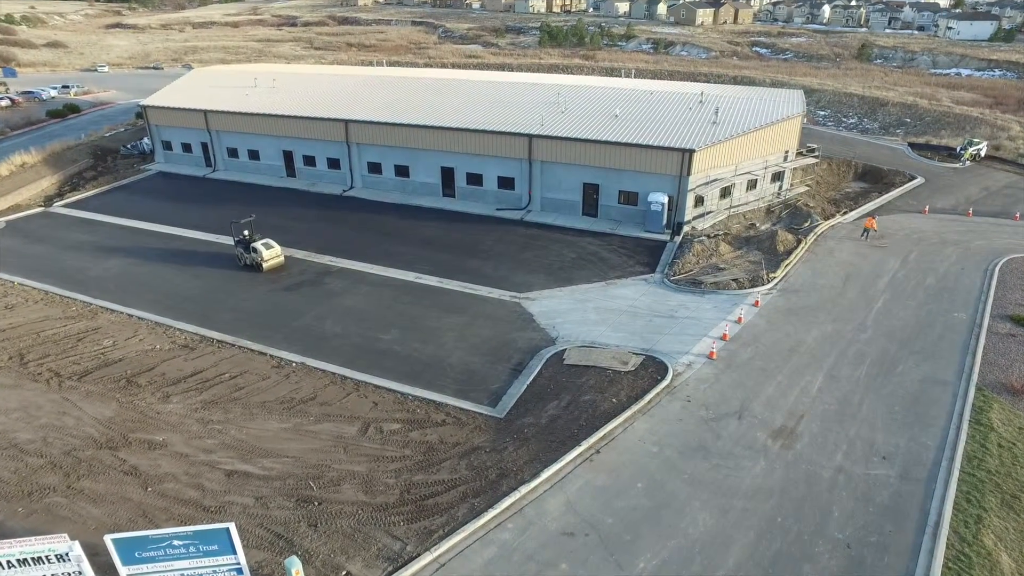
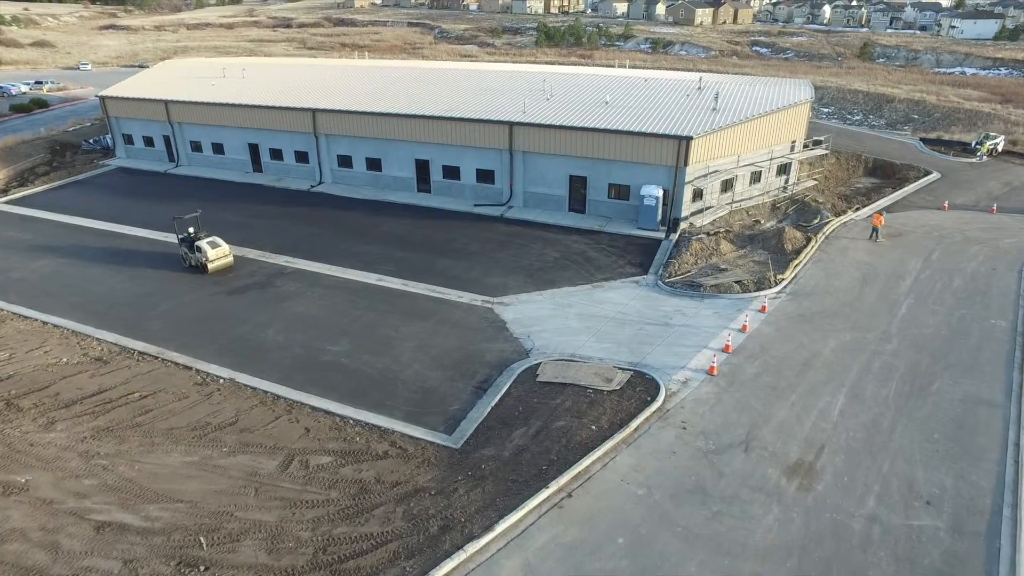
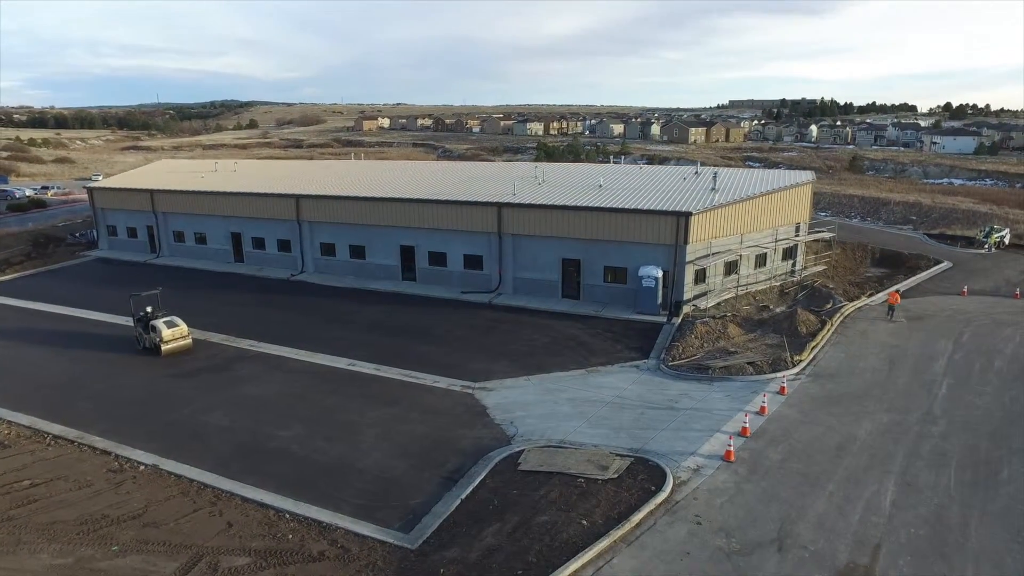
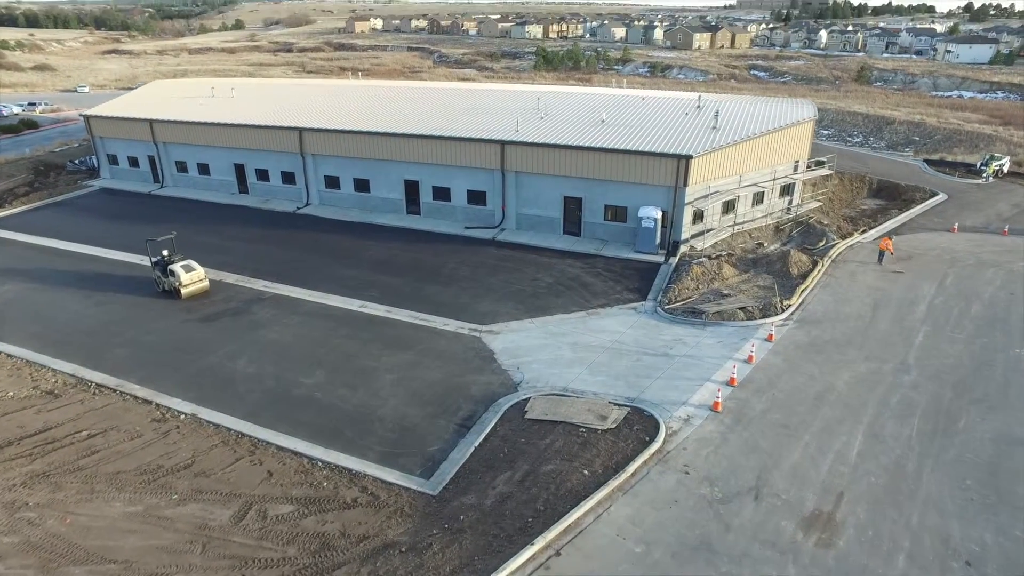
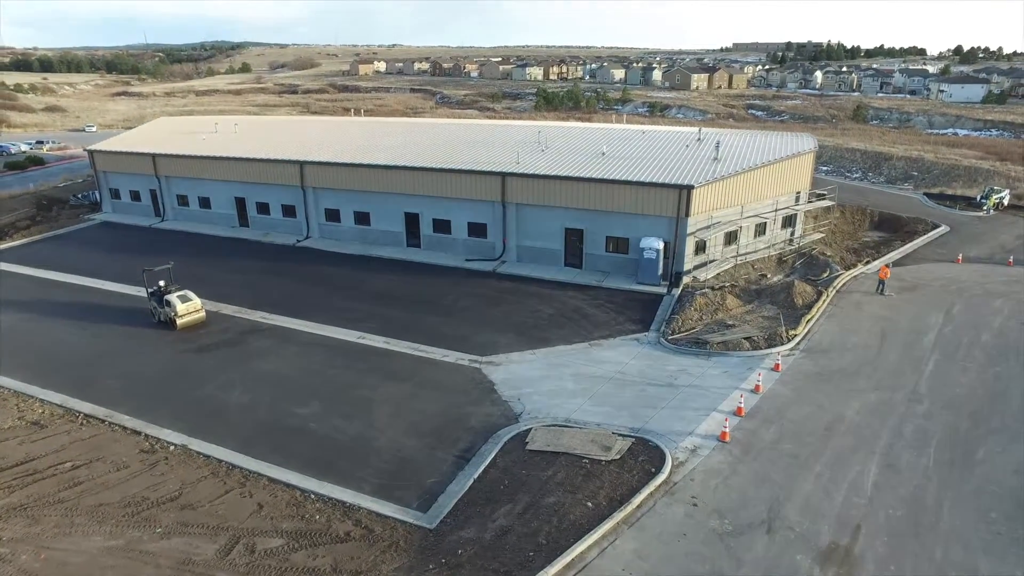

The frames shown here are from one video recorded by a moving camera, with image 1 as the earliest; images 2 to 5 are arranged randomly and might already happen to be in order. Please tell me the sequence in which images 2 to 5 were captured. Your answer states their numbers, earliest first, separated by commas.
2, 4, 5, 3
